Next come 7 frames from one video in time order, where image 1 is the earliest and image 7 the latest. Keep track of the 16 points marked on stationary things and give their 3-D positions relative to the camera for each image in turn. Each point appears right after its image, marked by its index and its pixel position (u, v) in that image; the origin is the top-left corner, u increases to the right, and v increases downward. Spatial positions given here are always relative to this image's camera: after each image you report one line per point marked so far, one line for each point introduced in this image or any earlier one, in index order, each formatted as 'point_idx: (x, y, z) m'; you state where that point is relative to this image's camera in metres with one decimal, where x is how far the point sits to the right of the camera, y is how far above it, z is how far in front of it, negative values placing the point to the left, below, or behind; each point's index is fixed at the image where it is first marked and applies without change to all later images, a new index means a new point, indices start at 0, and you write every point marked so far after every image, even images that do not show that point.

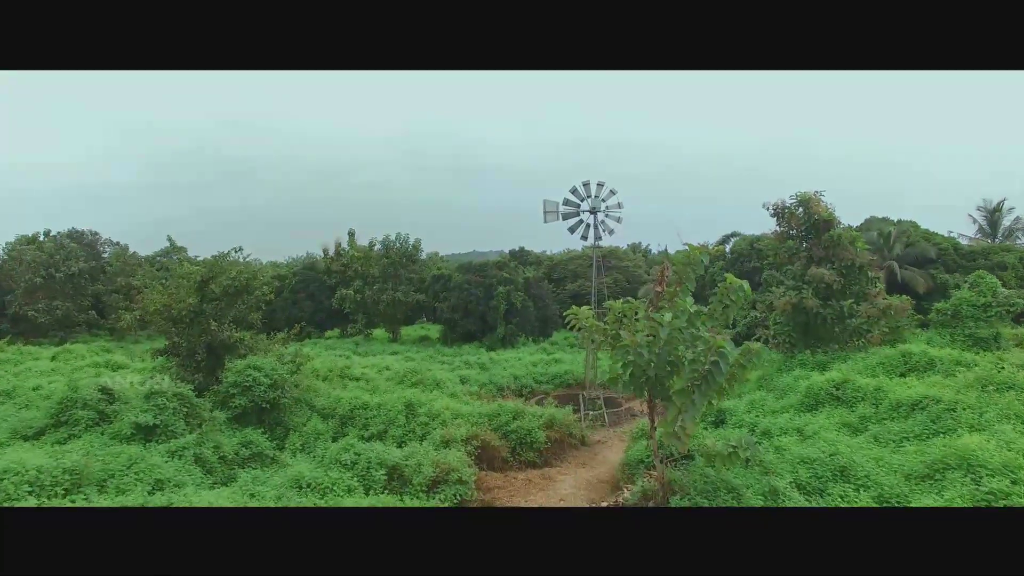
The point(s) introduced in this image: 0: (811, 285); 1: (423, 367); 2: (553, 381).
0: (+3.4, 0.0, +6.2) m
1: (-1.4, -1.3, +8.8) m
2: (+0.6, -1.4, +8.2) m
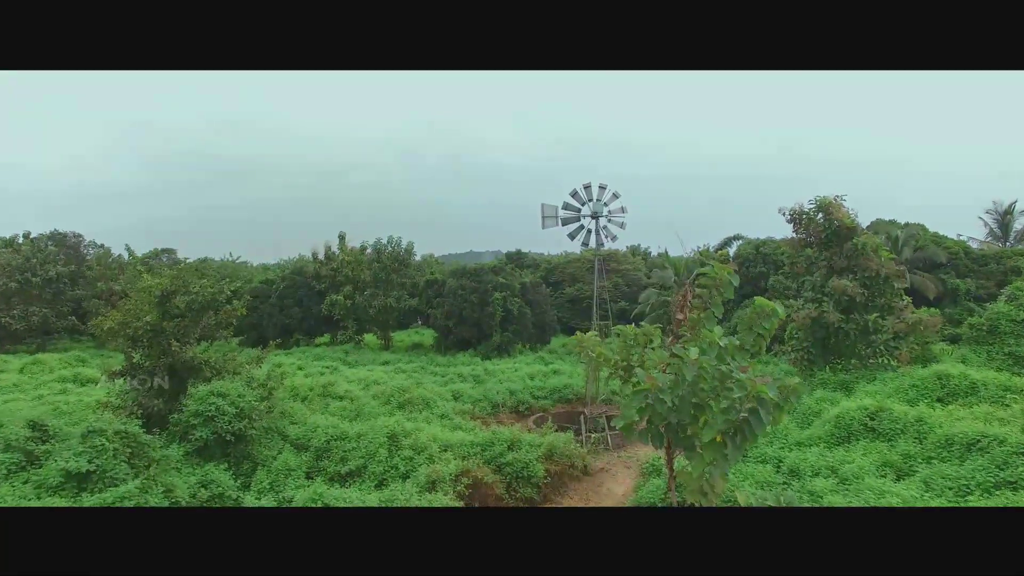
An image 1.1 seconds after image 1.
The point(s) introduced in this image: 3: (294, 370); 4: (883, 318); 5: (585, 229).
0: (+3.4, -0.1, +5.8) m
1: (-1.5, -1.4, +8.3) m
2: (+0.6, -1.5, +7.8) m
3: (-3.3, -1.3, +8.3) m
4: (+3.9, -0.3, +5.8) m
5: (+1.0, +0.8, +7.4) m
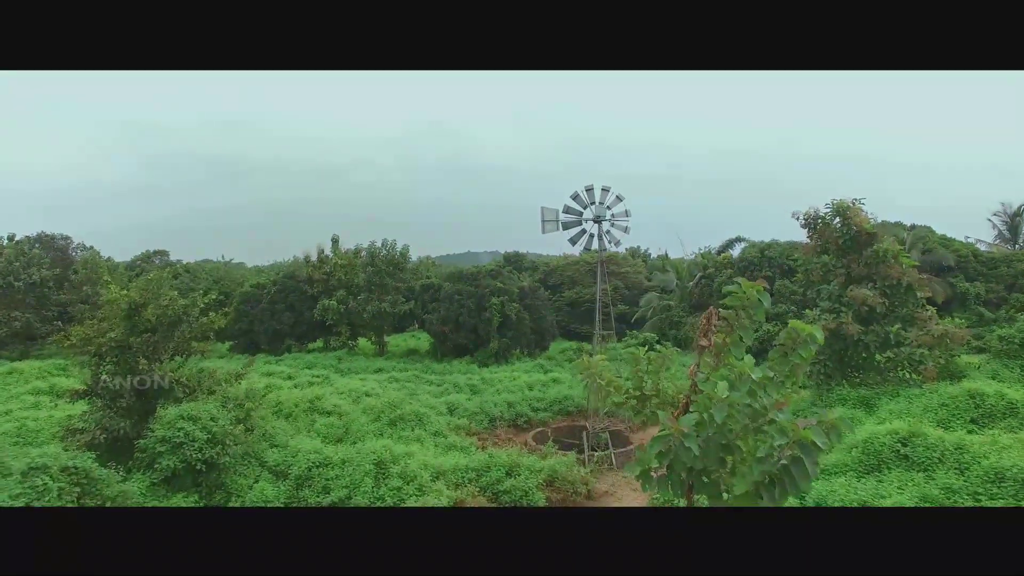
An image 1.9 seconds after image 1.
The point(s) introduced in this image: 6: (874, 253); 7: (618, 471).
0: (+3.3, -0.2, +5.4) m
1: (-1.5, -1.5, +8.0) m
2: (+0.5, -1.6, +7.4) m
3: (-3.3, -1.4, +7.9) m
4: (+3.9, -0.4, +5.4) m
5: (+1.0, +0.7, +7.0) m
6: (+3.6, +0.3, +5.4) m
7: (+1.1, -1.8, +5.5) m
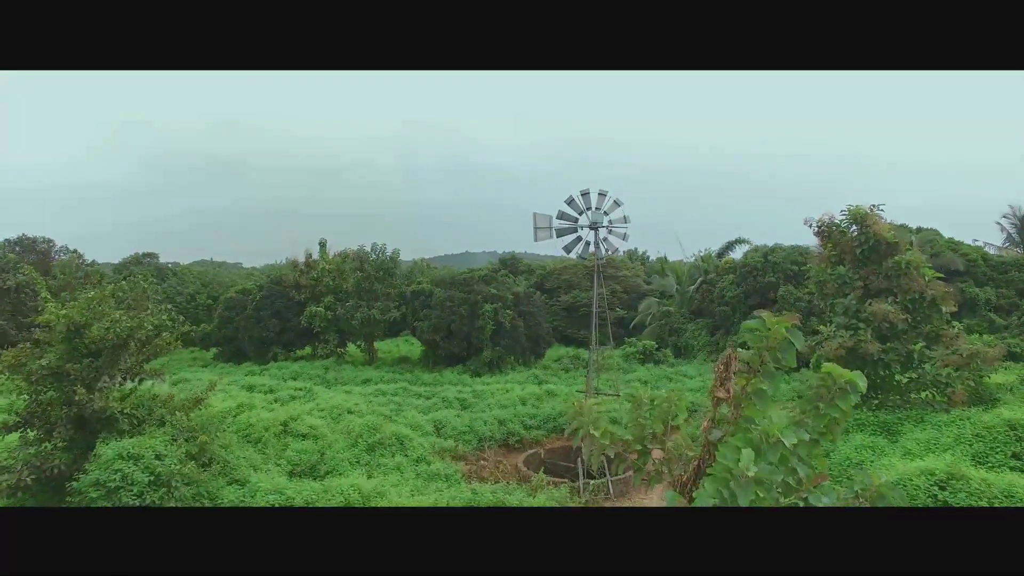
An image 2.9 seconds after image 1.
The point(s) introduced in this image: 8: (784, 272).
0: (+3.2, -0.3, +5.0) m
1: (-1.6, -1.7, +7.5) m
2: (+0.4, -1.8, +7.0) m
3: (-3.4, -1.5, +7.4) m
4: (+3.8, -0.5, +5.0) m
5: (+0.8, +0.6, +6.6) m
6: (+3.5, +0.2, +5.0) m
7: (+1.0, -1.9, +5.0) m
8: (+5.5, +0.3, +11.1) m
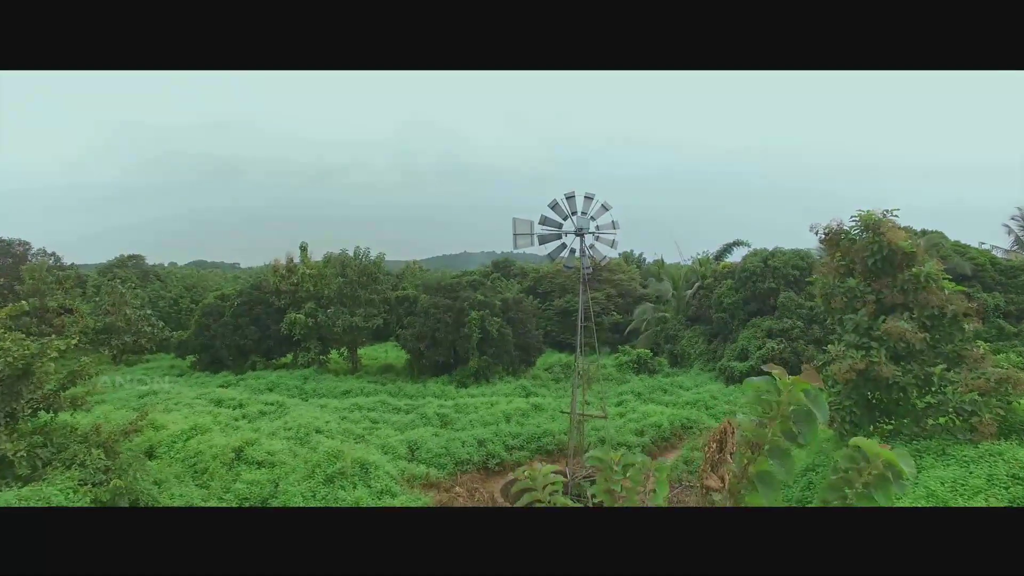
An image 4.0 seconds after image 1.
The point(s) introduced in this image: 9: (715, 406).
0: (+3.0, -0.4, +4.5) m
1: (-1.9, -1.8, +7.0) m
2: (+0.2, -1.9, +6.5) m
3: (-3.6, -1.7, +6.9) m
4: (+3.6, -0.7, +4.5) m
5: (+0.6, +0.4, +6.1) m
6: (+3.2, +0.1, +4.5) m
7: (+0.7, -2.1, +4.5) m
8: (+5.2, +0.2, +10.6) m
9: (+3.1, -1.9, +8.5) m
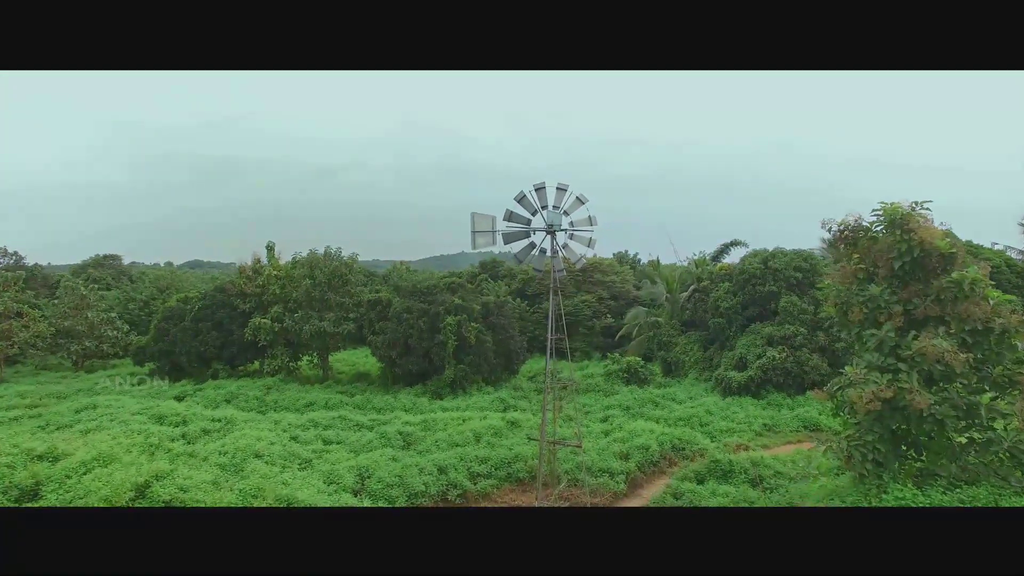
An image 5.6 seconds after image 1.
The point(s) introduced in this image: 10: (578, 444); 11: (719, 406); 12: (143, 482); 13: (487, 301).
0: (+2.7, -0.5, +3.7) m
1: (-2.2, -1.8, +6.2) m
2: (-0.2, -1.9, +5.6) m
3: (-4.0, -1.7, +6.1) m
4: (+3.2, -0.7, +3.7) m
5: (+0.3, +0.4, +5.3) m
6: (+2.9, 0.0, +3.7) m
7: (+0.4, -2.1, +3.7) m
8: (+4.9, +0.1, +9.8) m
9: (+2.8, -1.9, +7.7) m
10: (+0.7, -1.7, +5.9) m
11: (+3.2, -1.8, +8.4) m
12: (-3.0, -1.6, +4.5) m
13: (-0.5, -0.3, +10.6) m
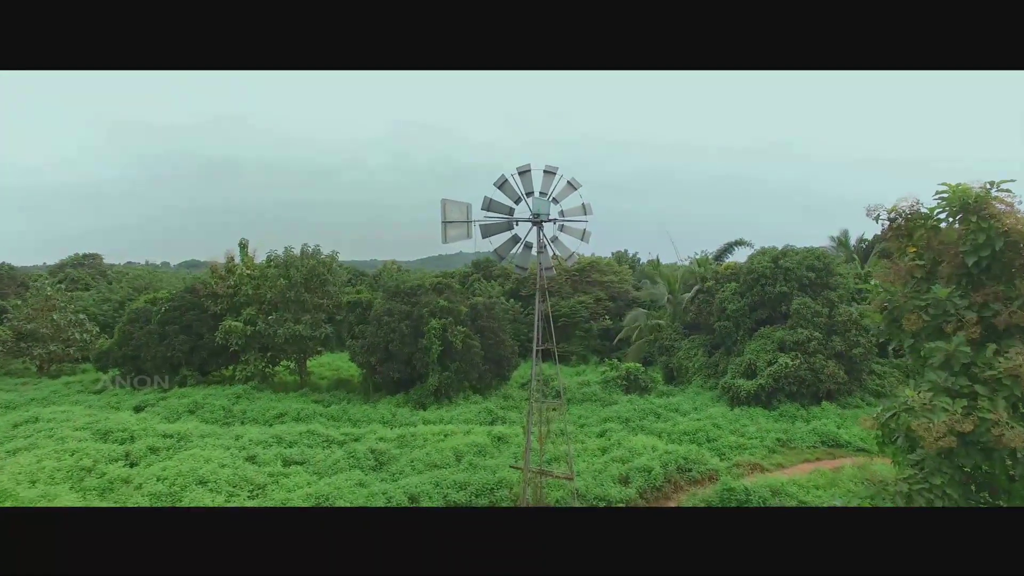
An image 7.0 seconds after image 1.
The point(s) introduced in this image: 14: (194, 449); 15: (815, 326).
0: (+2.5, -0.5, +2.9) m
1: (-2.4, -1.9, +5.4) m
2: (-0.3, -1.9, +4.9) m
3: (-4.2, -1.7, +5.3) m
4: (+3.0, -0.7, +2.9) m
5: (+0.1, +0.4, +4.5) m
6: (+2.7, 0.0, +2.9) m
7: (+0.2, -2.1, +2.9) m
8: (+4.7, +0.1, +9.1) m
9: (+2.6, -1.9, +7.0) m
10: (+0.5, -1.7, +5.1) m
11: (+3.0, -1.8, +7.7) m
12: (-3.1, -1.6, +3.7) m
13: (-0.6, -0.3, +9.9) m
14: (-3.6, -1.8, +6.2) m
15: (+4.7, -0.6, +8.6) m
